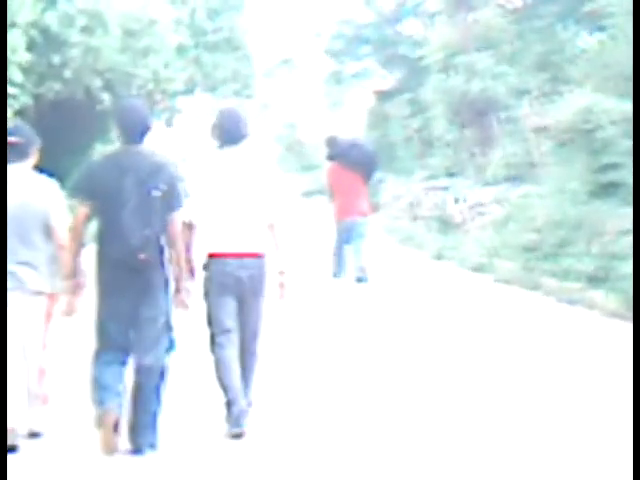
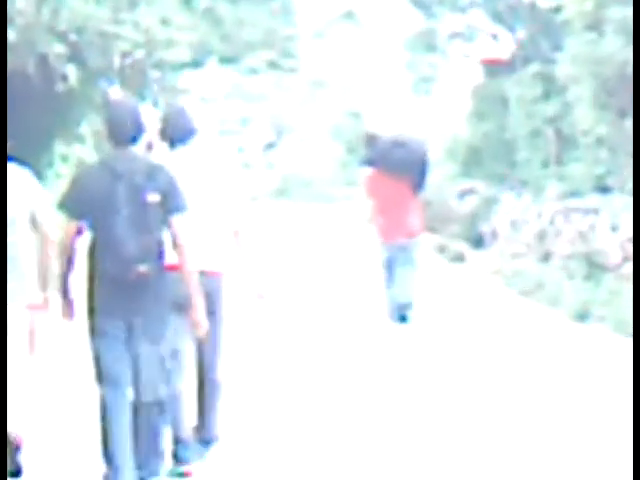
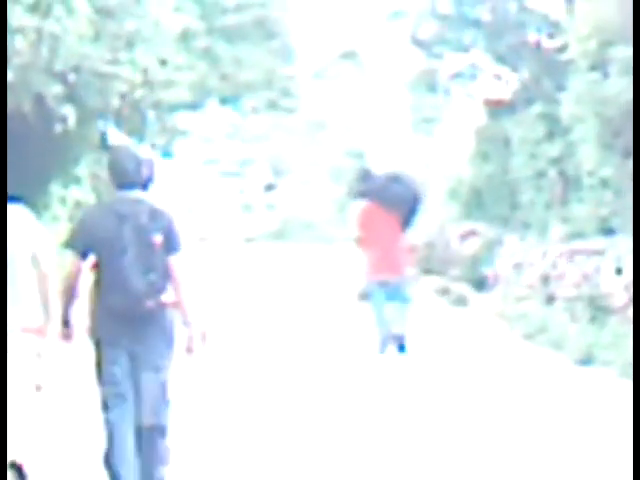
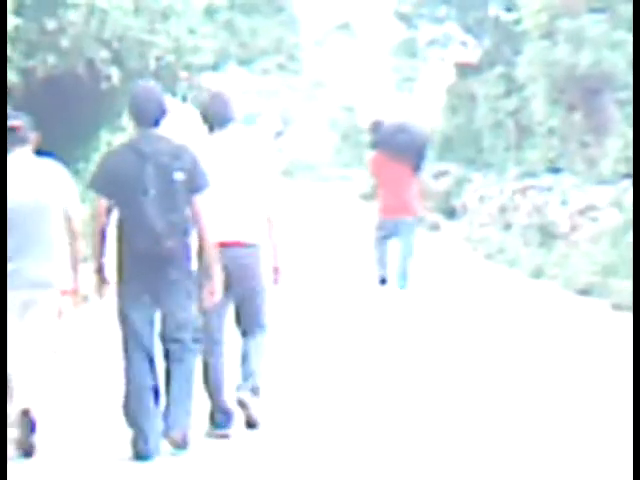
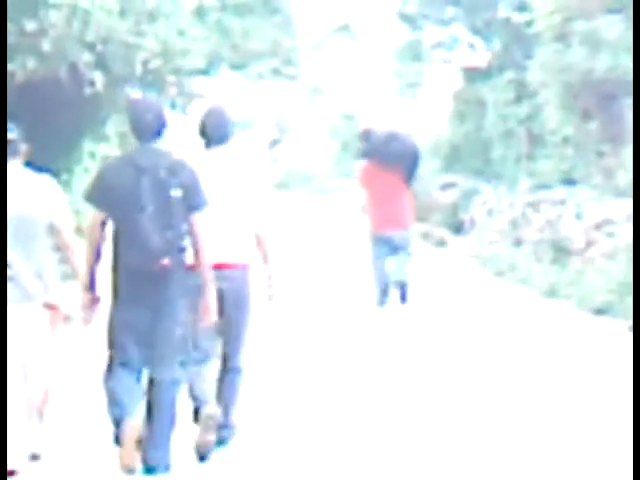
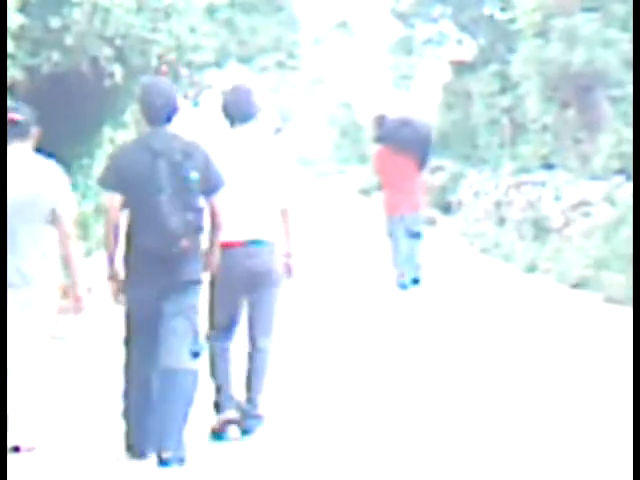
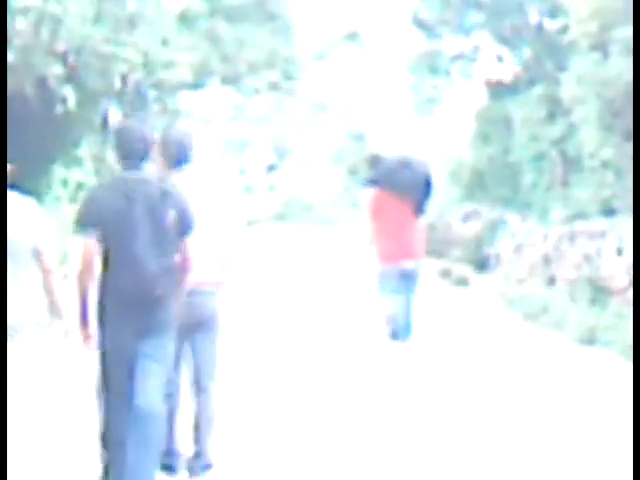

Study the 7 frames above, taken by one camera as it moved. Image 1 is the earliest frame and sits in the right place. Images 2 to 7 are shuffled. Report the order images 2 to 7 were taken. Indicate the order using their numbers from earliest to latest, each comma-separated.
6, 4, 5, 2, 7, 3
